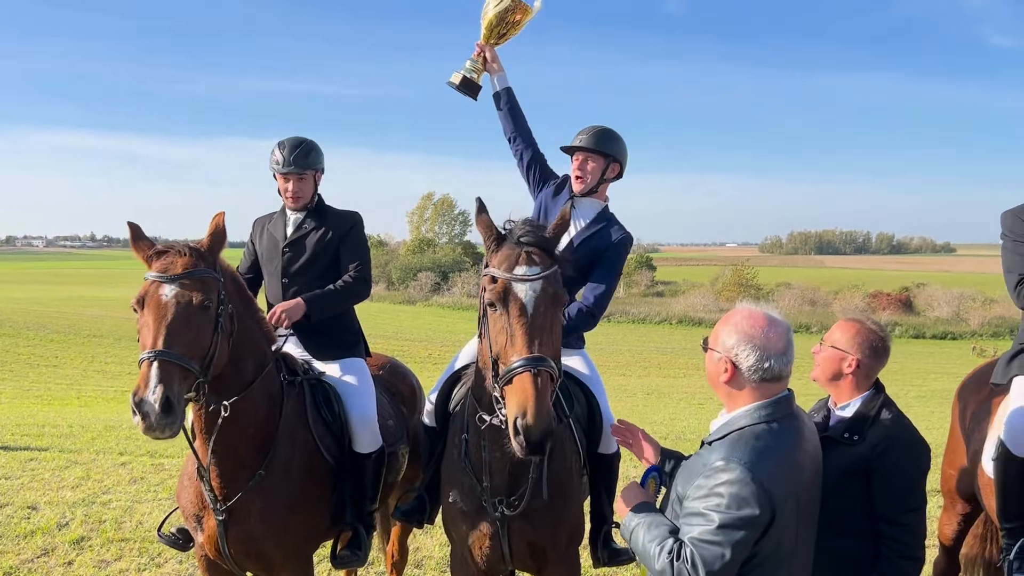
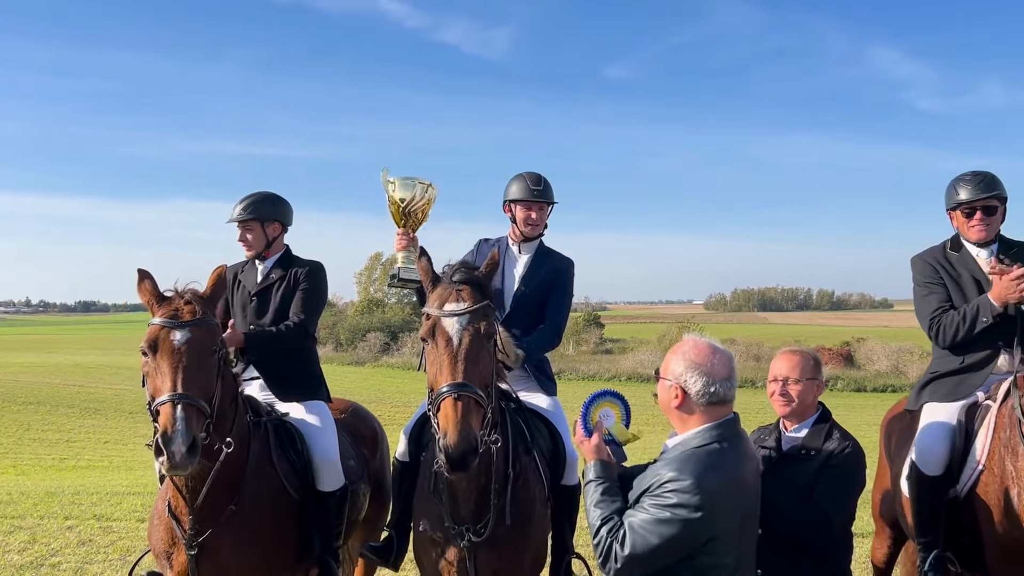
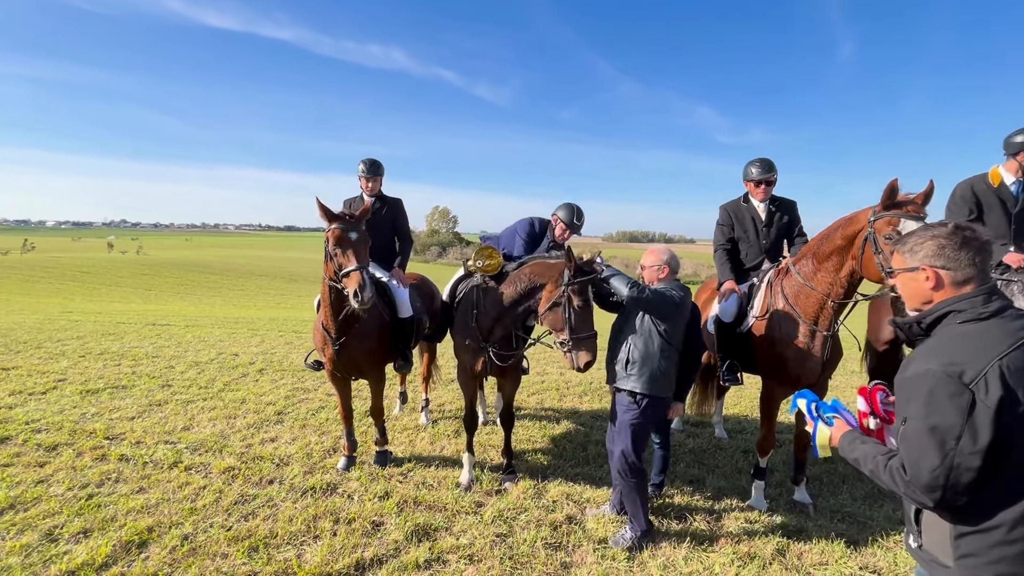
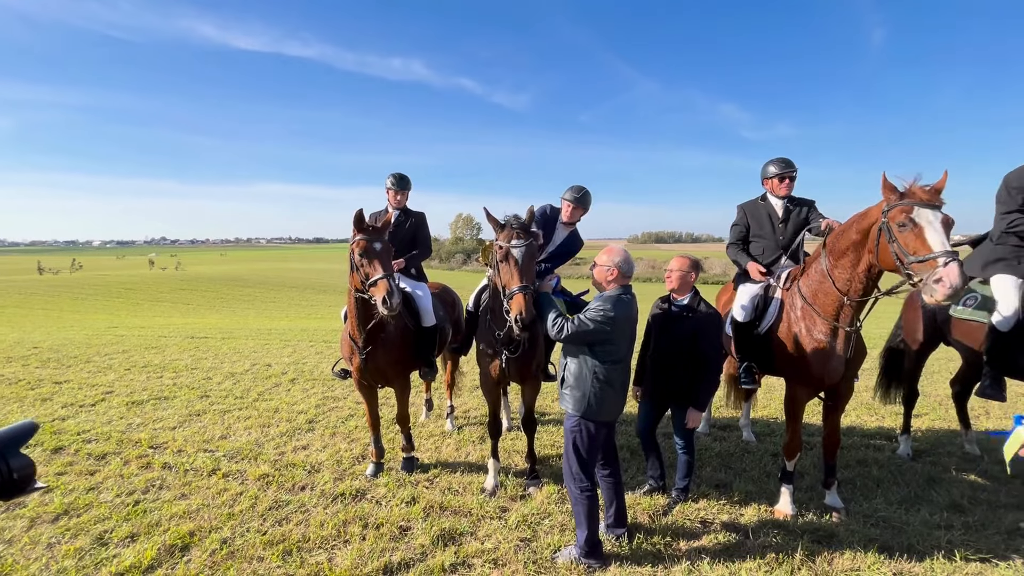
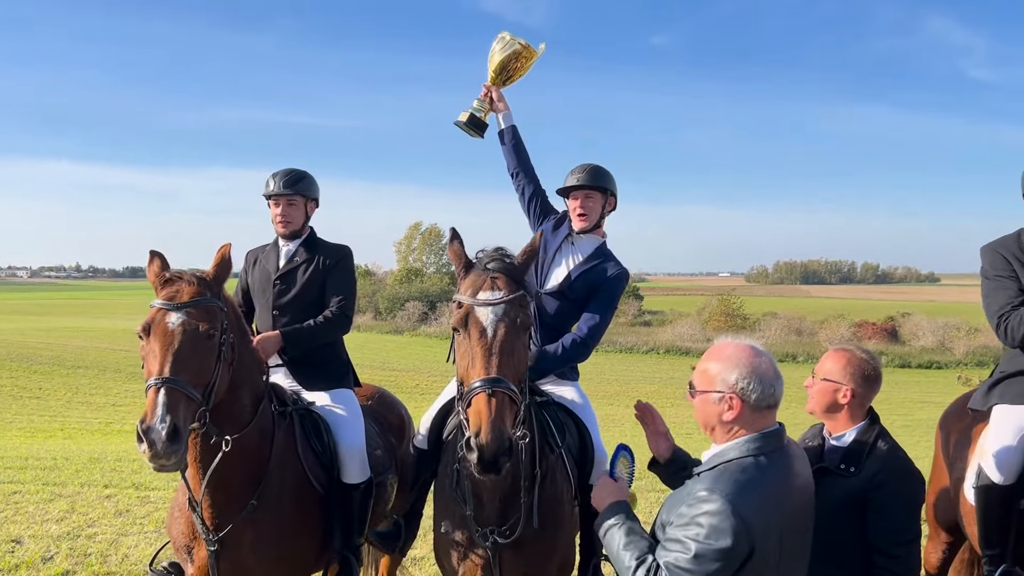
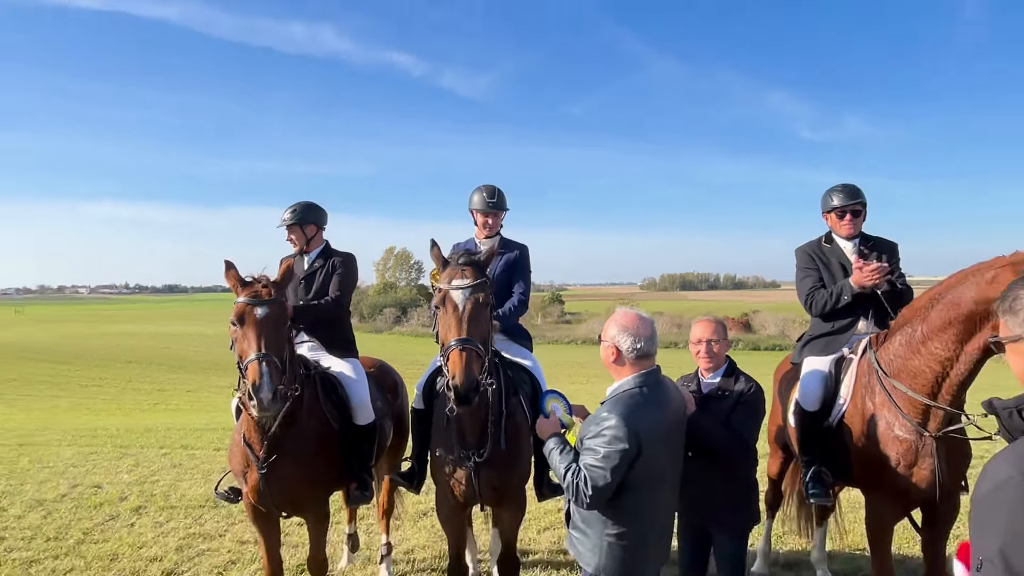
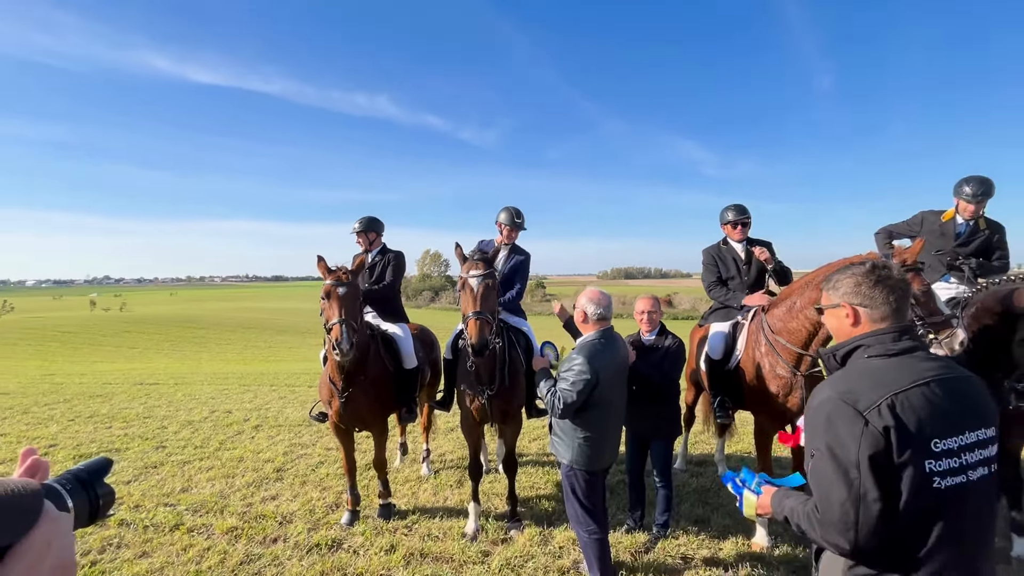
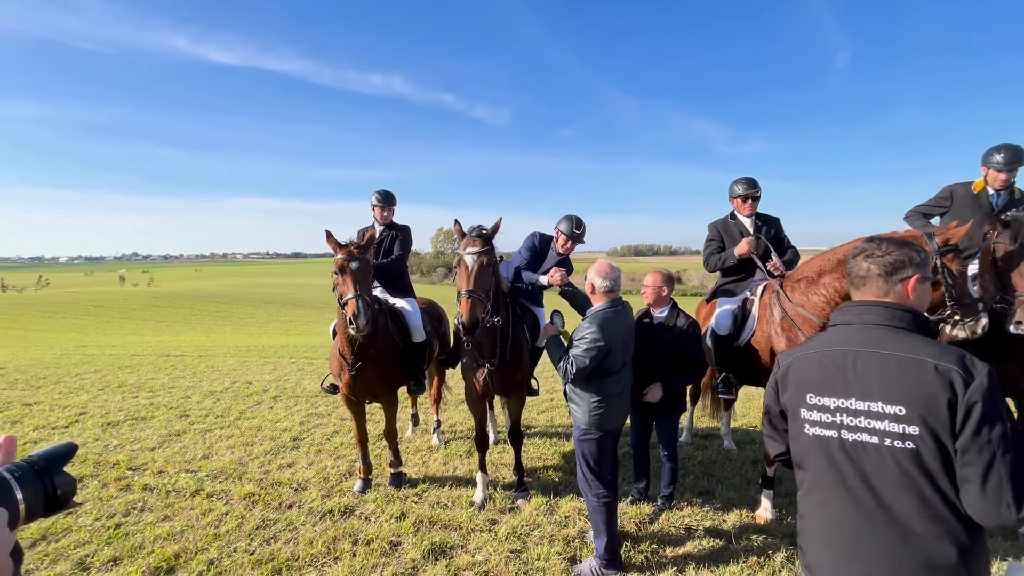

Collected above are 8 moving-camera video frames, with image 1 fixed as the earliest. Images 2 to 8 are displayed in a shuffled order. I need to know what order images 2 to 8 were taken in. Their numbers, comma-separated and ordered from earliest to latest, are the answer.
5, 2, 6, 7, 8, 4, 3
